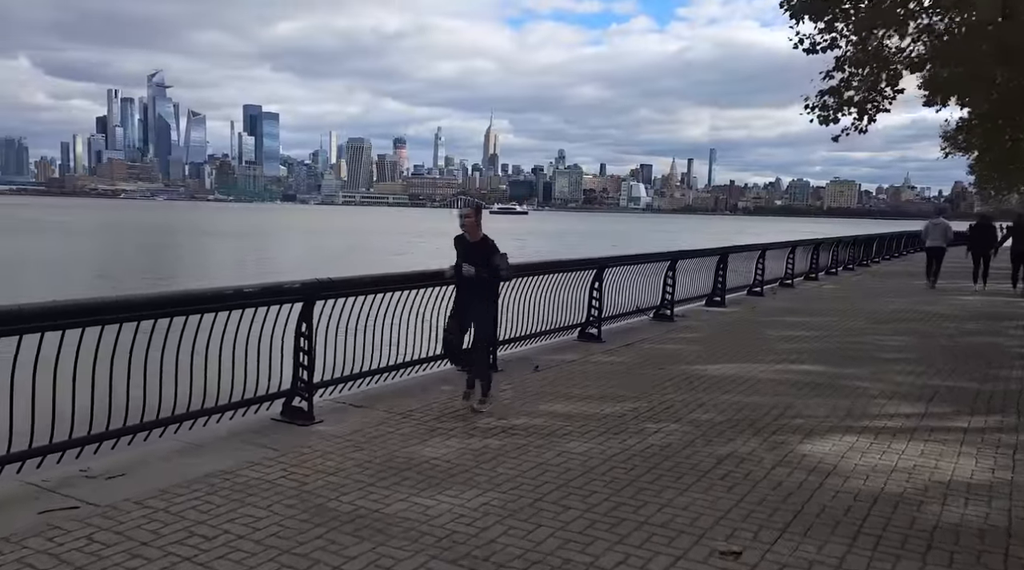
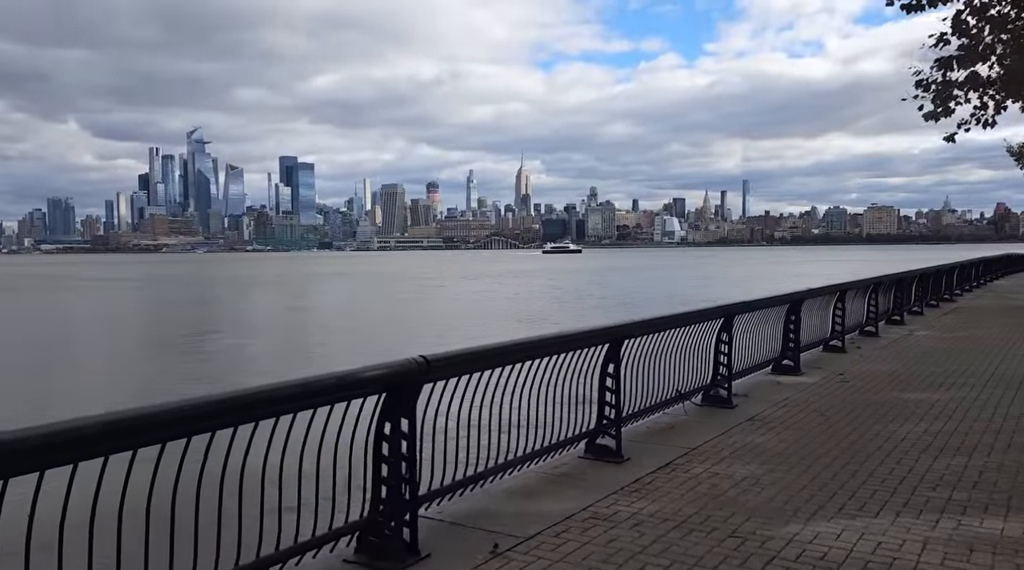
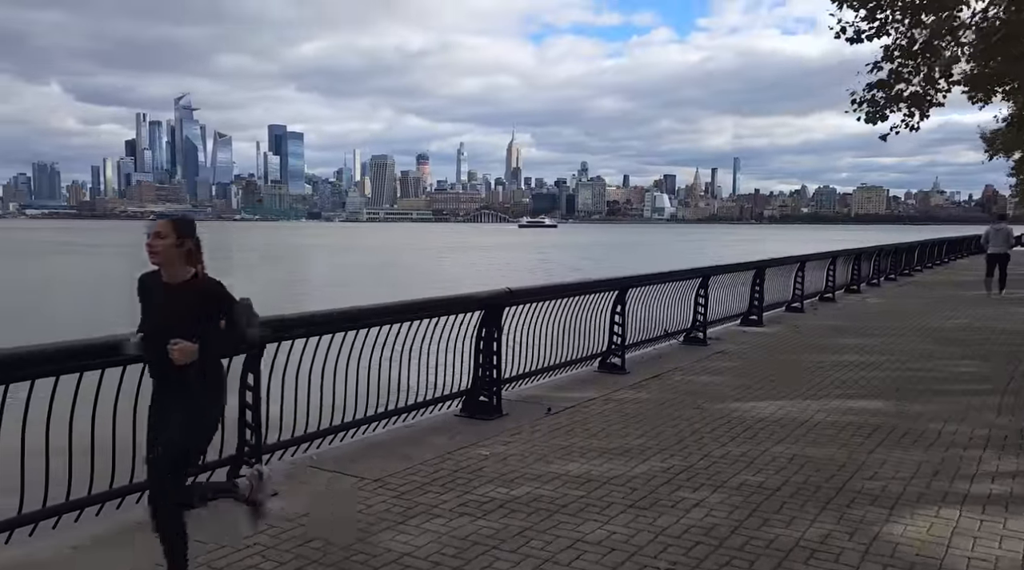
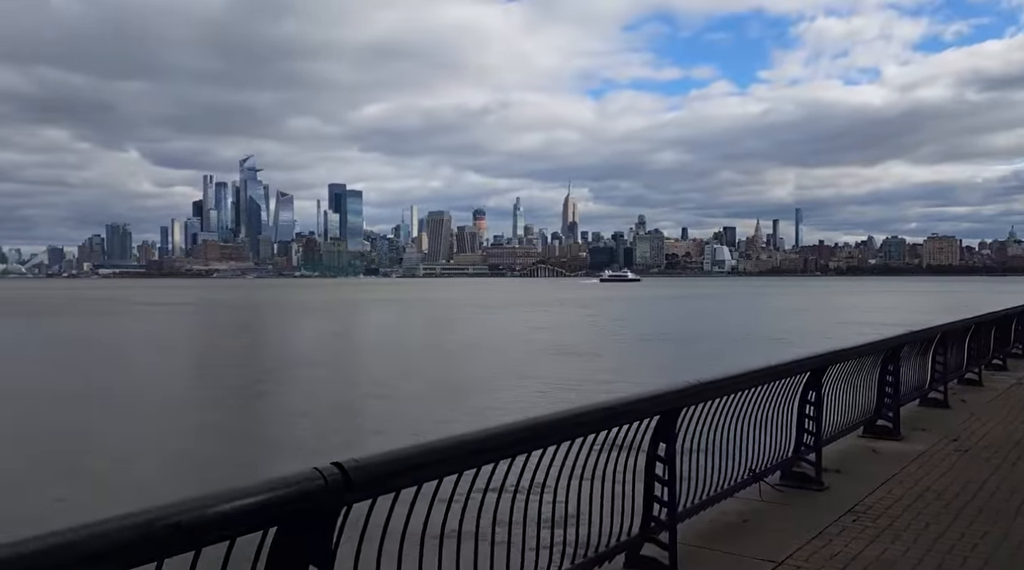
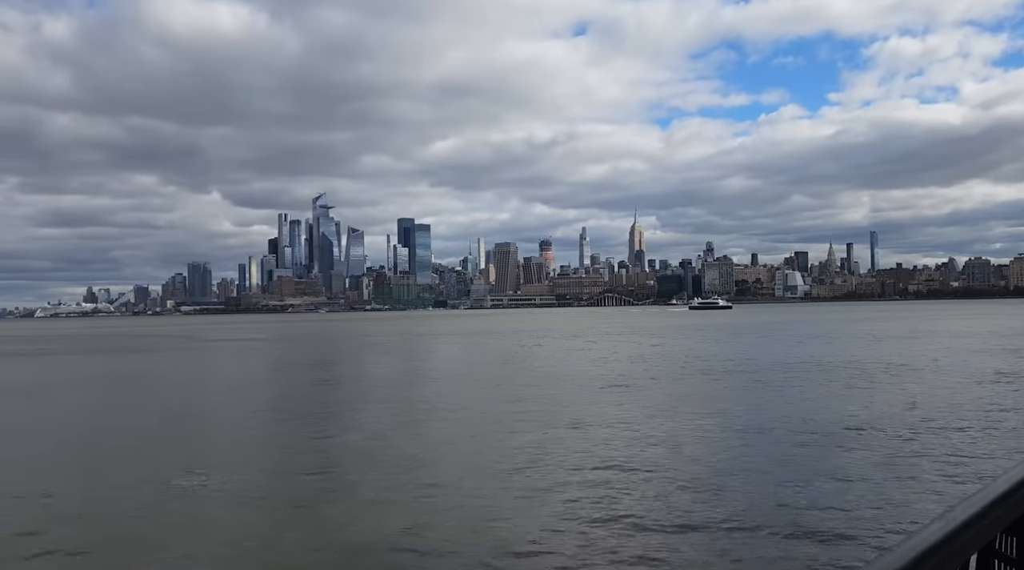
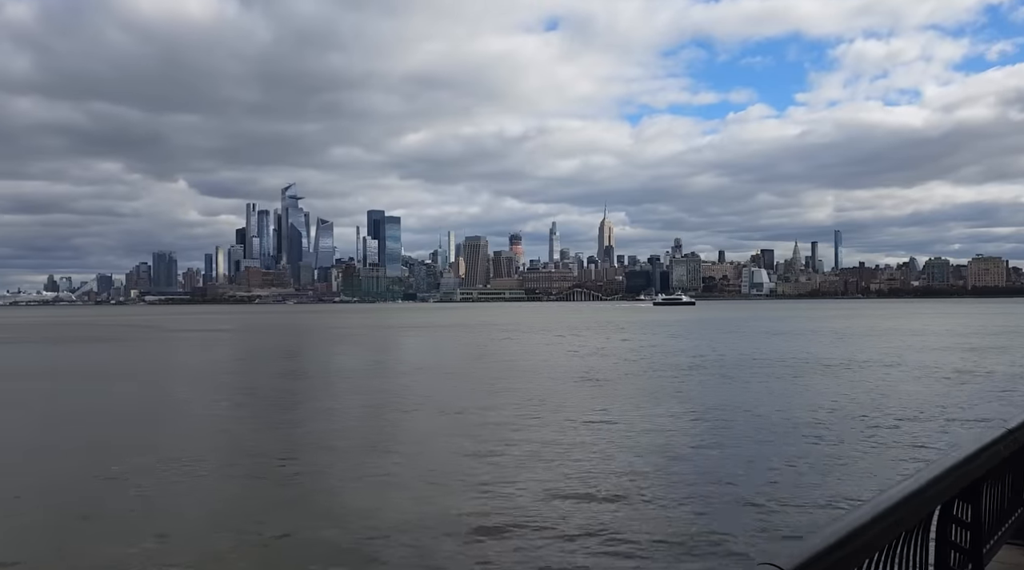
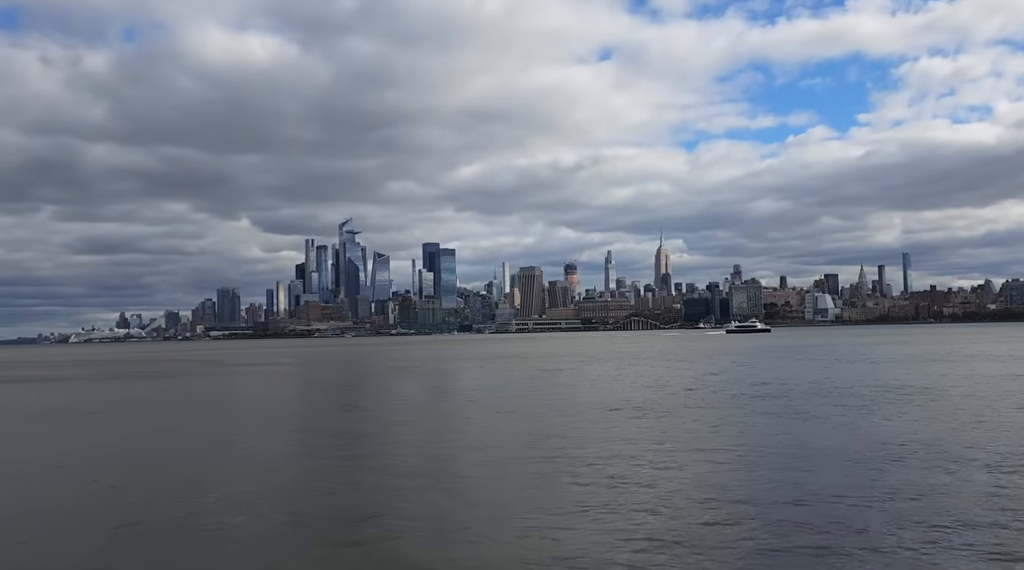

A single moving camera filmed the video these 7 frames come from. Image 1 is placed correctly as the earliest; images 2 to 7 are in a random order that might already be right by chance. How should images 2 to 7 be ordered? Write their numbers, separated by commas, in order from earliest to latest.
3, 2, 4, 6, 5, 7
